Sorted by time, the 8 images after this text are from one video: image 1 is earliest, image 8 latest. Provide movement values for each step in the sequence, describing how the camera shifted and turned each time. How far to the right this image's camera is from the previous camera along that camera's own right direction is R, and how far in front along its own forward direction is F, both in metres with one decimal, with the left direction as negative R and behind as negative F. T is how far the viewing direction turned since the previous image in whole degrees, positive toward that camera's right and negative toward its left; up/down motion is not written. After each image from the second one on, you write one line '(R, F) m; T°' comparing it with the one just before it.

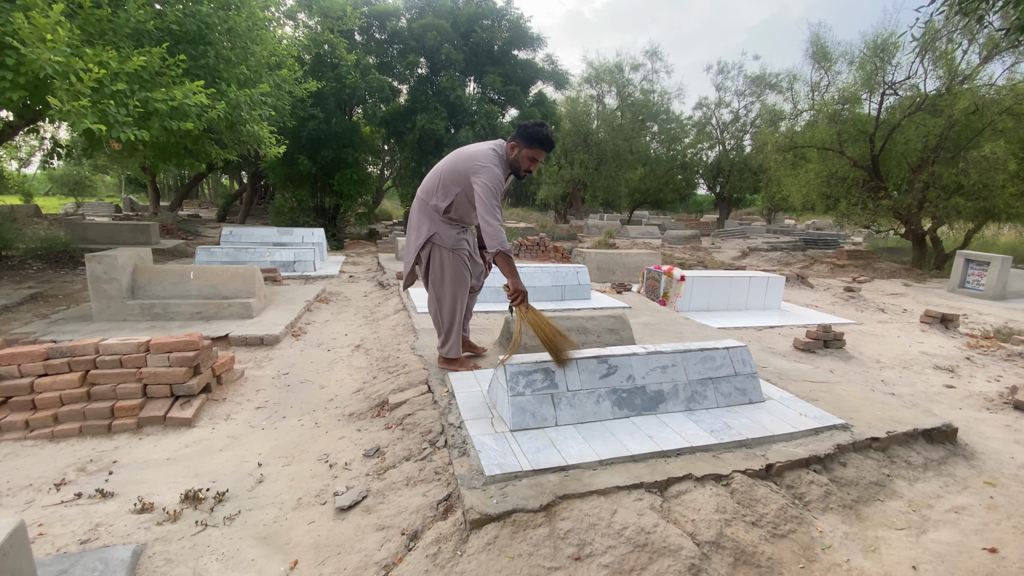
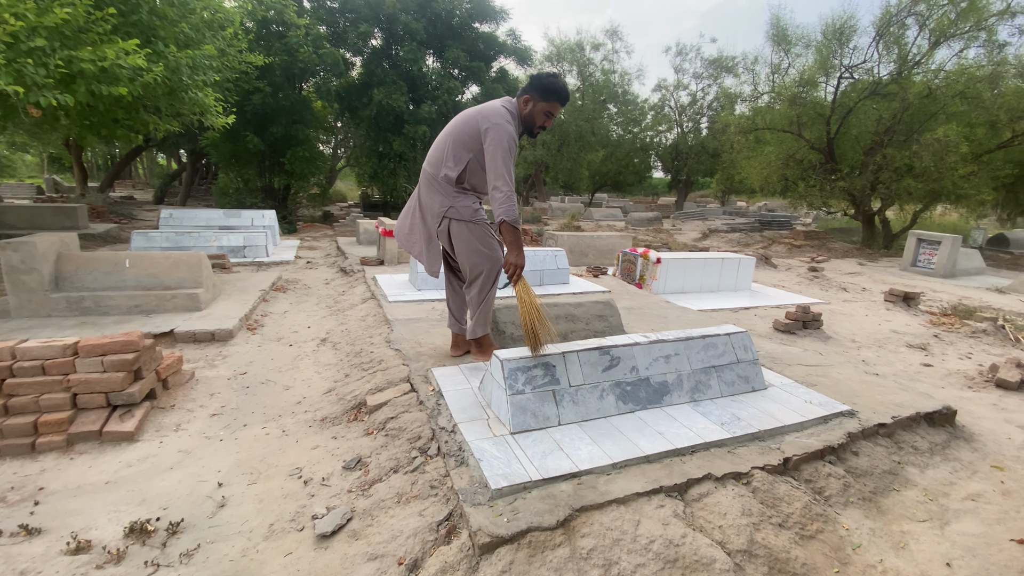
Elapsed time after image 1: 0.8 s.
(-0.2, +0.3) m; +5°
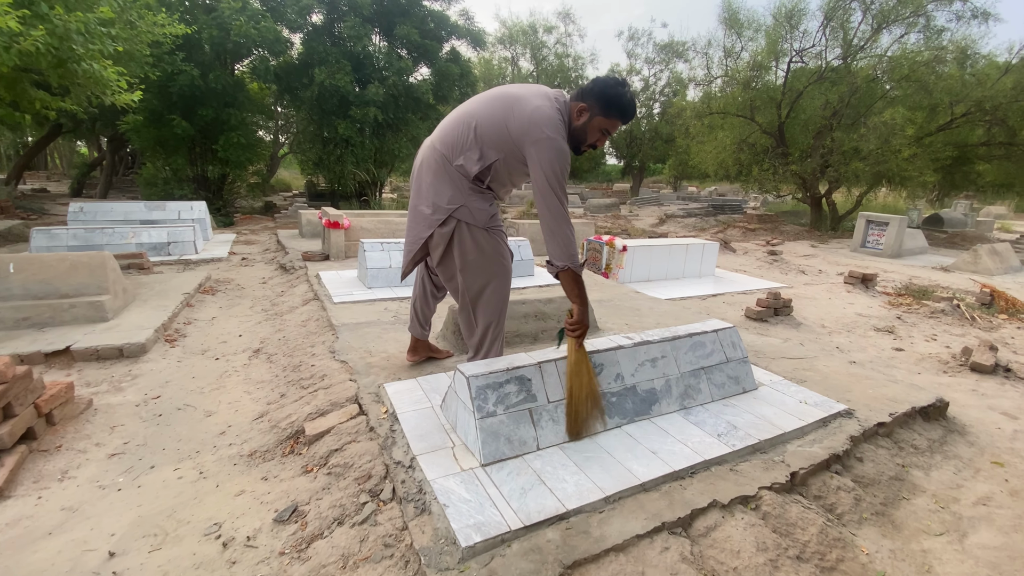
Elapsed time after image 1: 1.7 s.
(0.0, +0.5) m; +5°
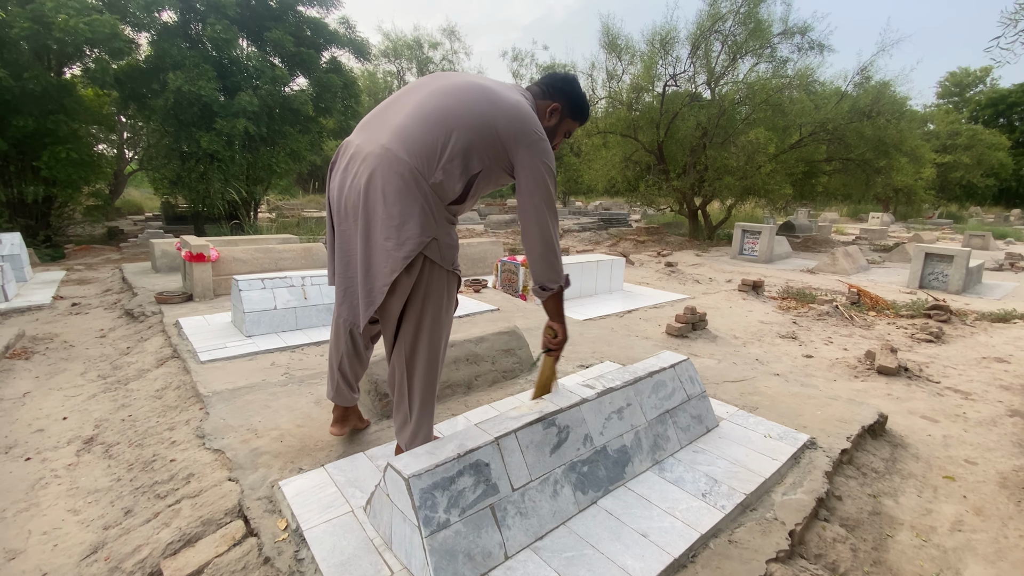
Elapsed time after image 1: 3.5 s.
(-0.2, +0.6) m; +12°
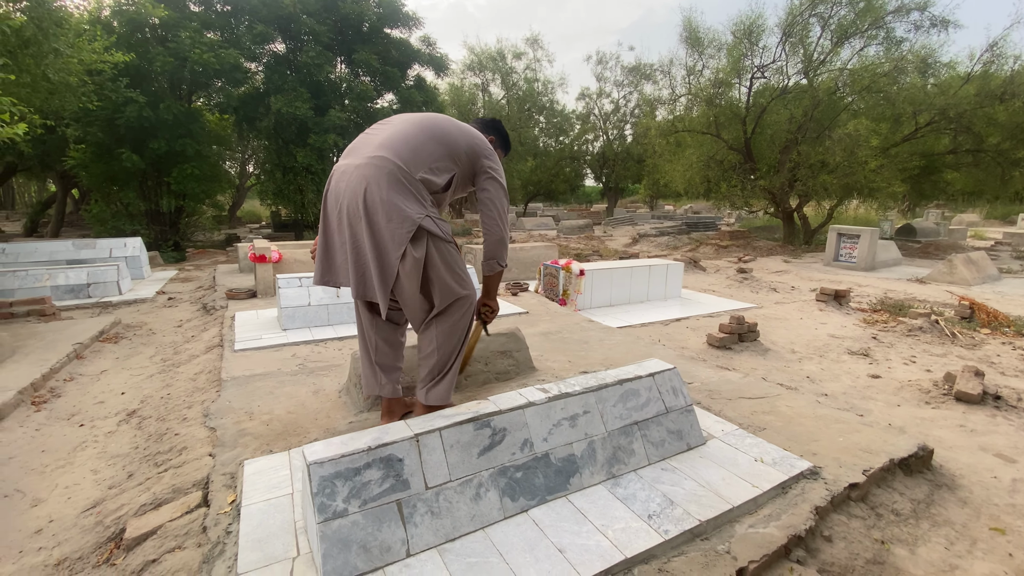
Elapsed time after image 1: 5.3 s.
(+0.7, +0.1) m; -11°
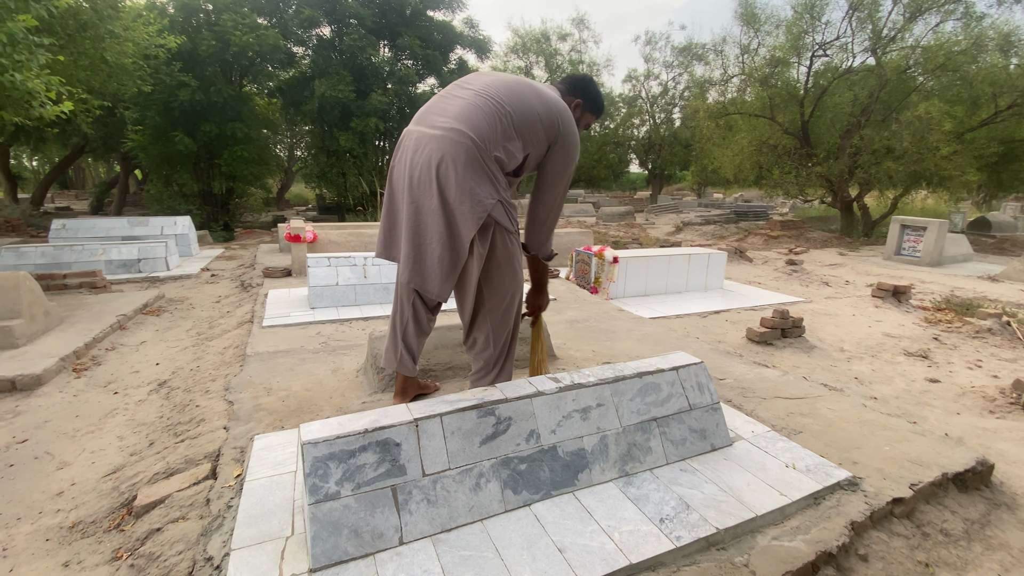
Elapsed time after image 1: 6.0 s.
(+0.1, +0.1) m; -5°
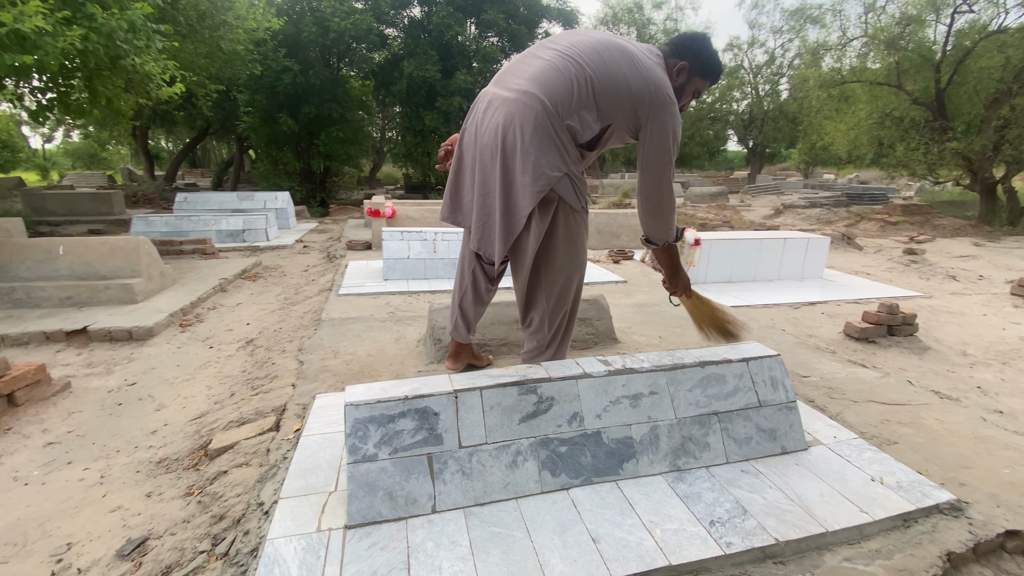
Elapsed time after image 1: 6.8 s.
(+0.1, +0.1) m; -10°
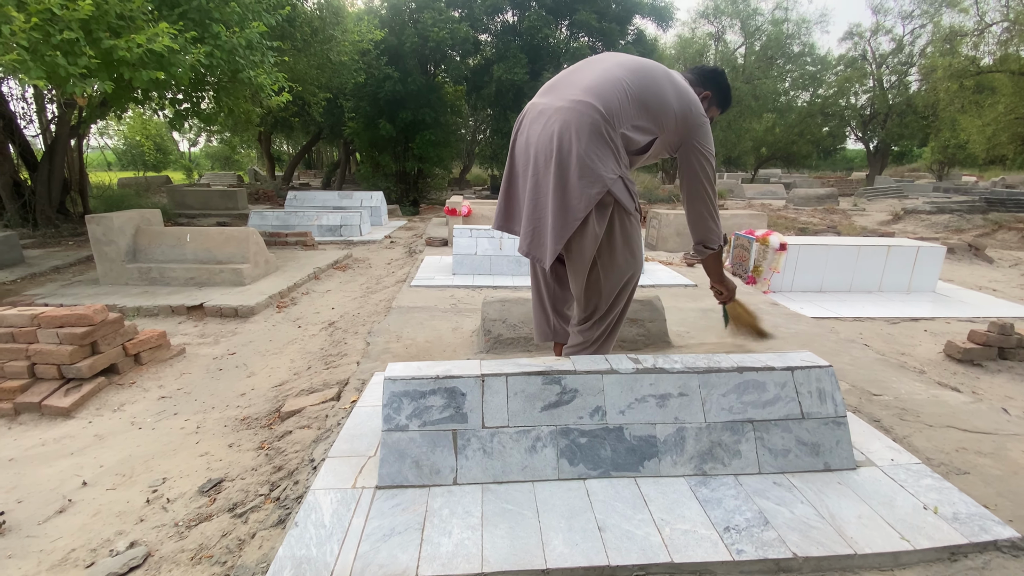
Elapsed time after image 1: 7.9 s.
(+0.2, -0.1) m; -10°
